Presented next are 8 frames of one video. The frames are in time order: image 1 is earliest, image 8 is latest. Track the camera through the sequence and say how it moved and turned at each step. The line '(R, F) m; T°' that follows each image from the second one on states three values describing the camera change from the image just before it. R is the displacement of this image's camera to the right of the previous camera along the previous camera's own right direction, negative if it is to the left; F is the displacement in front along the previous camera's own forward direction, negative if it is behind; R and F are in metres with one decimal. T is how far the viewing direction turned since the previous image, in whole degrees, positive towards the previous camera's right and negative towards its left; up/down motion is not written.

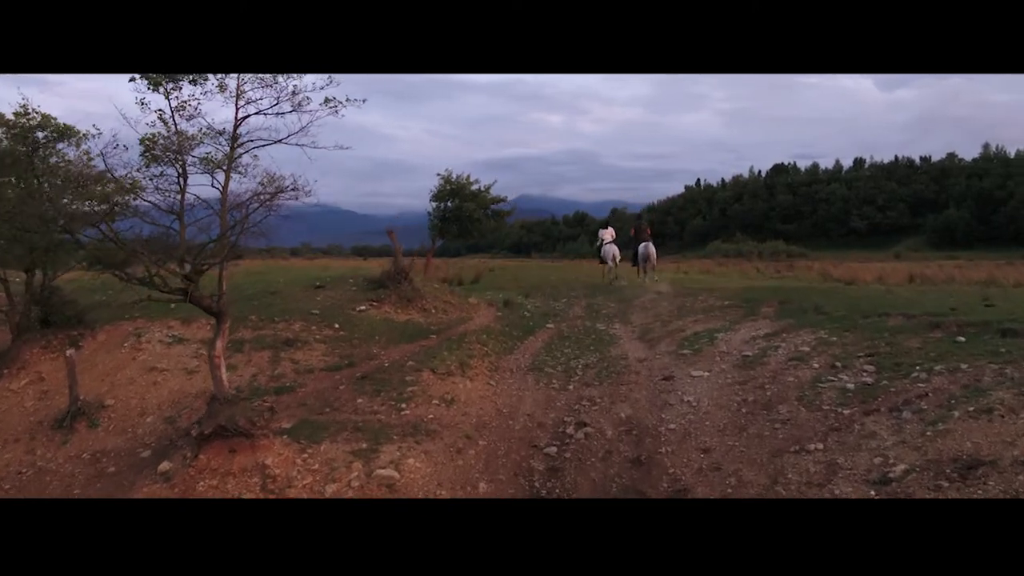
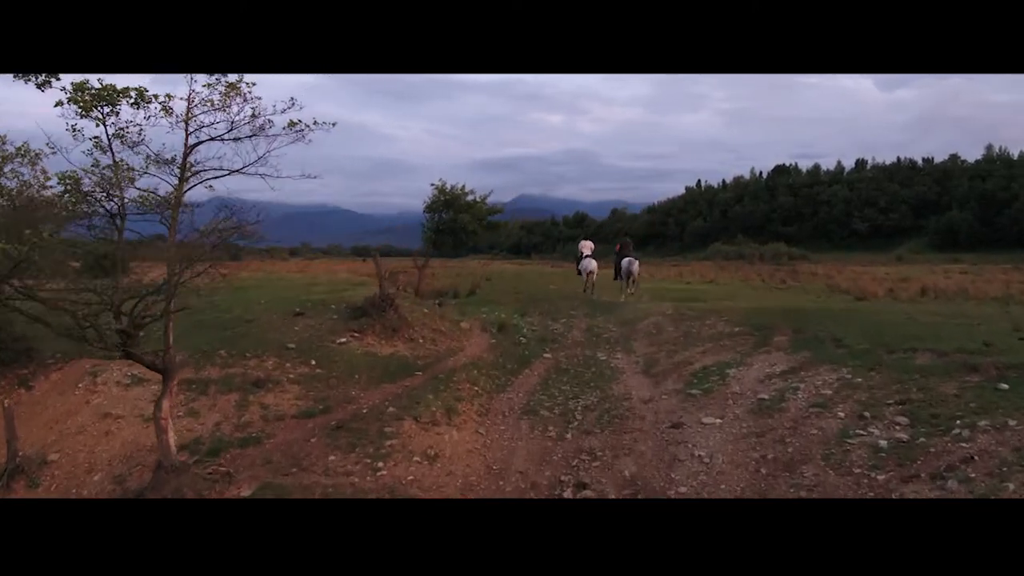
(+0.1, +1.0) m; 0°
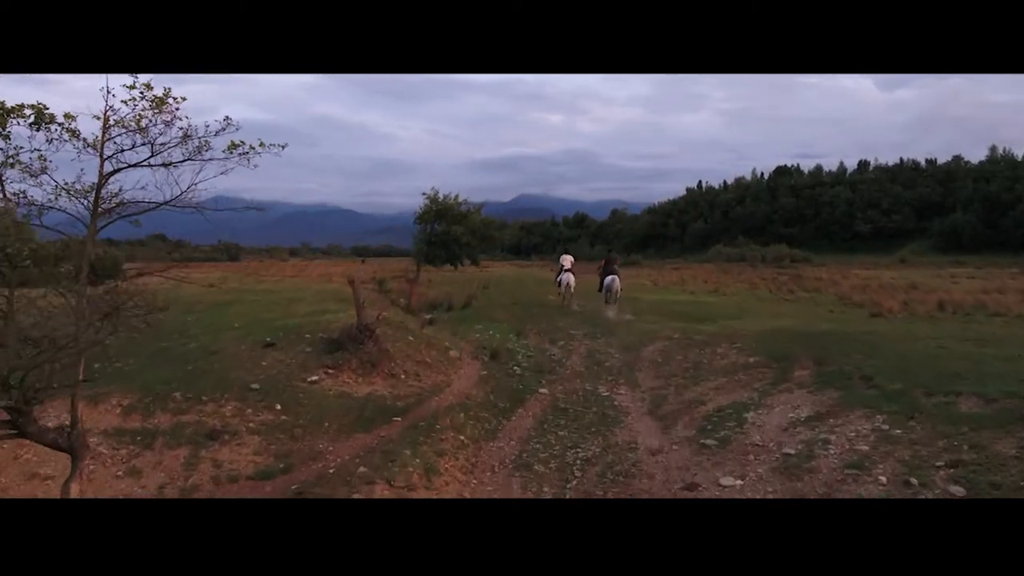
(+0.1, +1.2) m; 0°
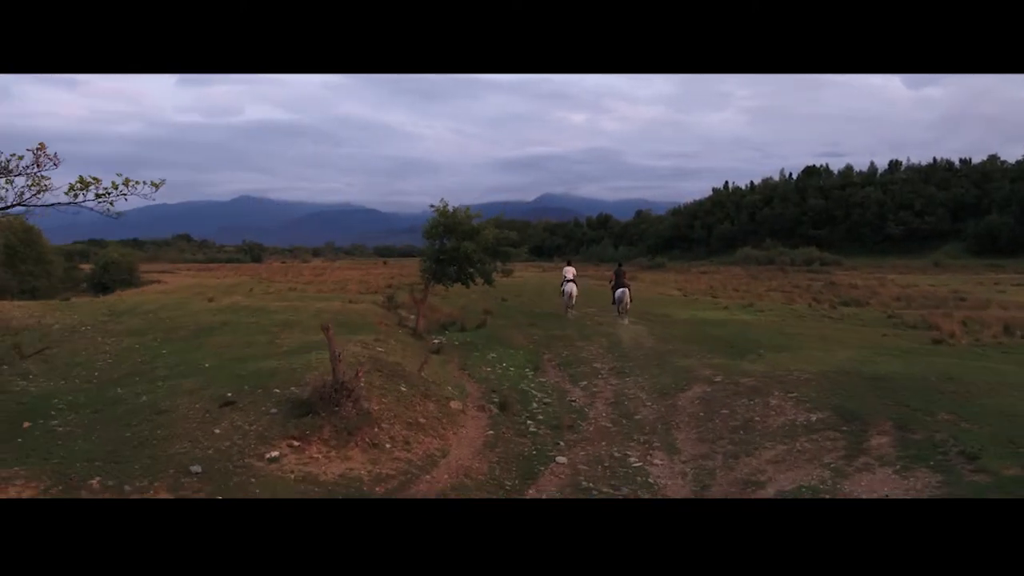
(+0.1, +2.2) m; -1°
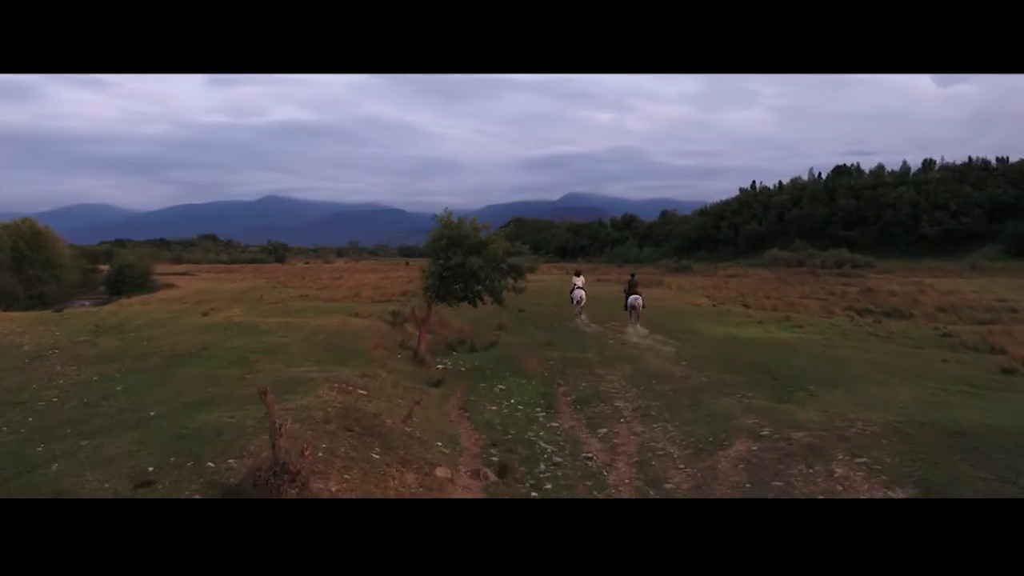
(+0.2, +2.2) m; -2°
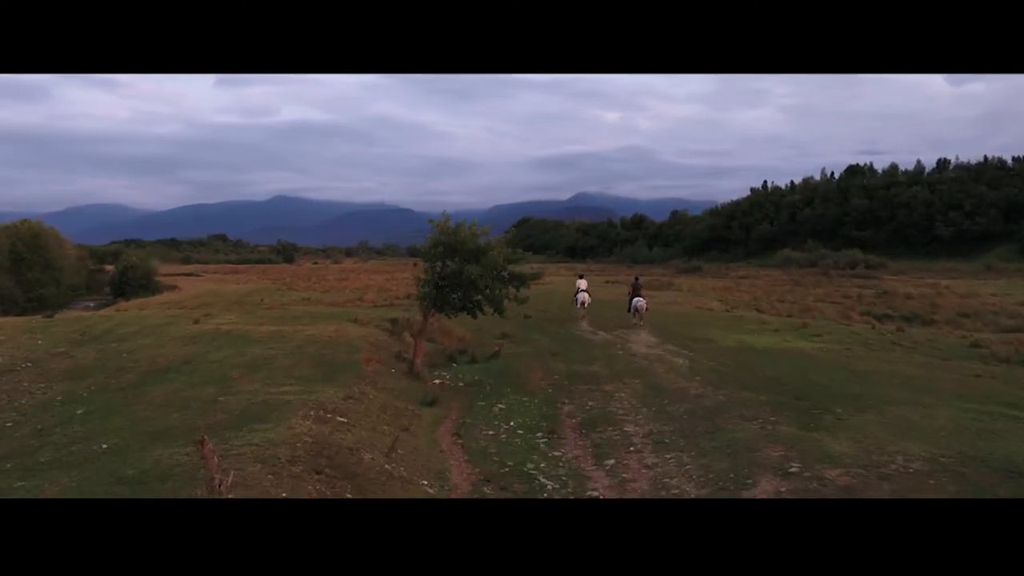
(+0.1, +1.2) m; -1°
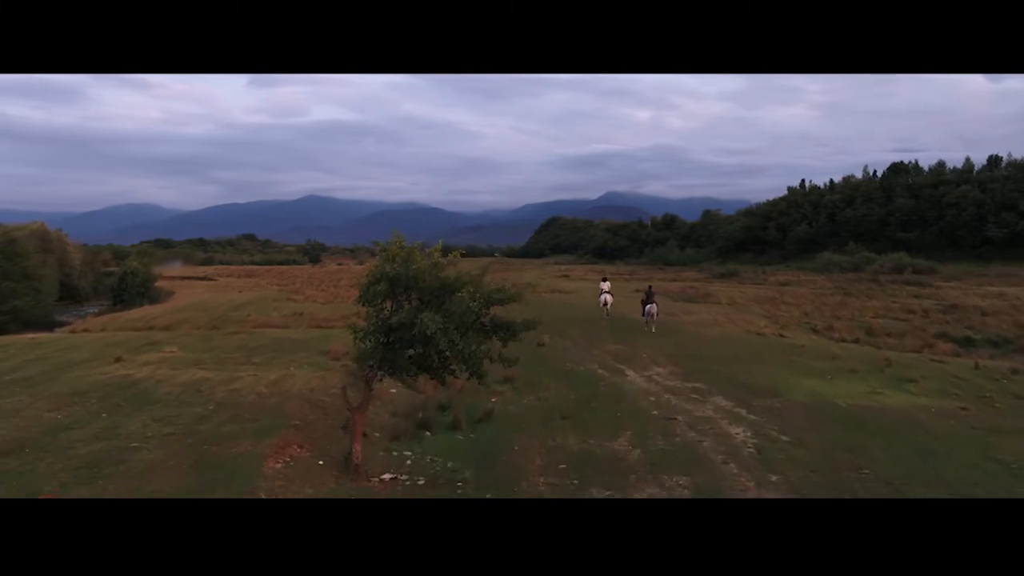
(+0.6, +5.7) m; -2°
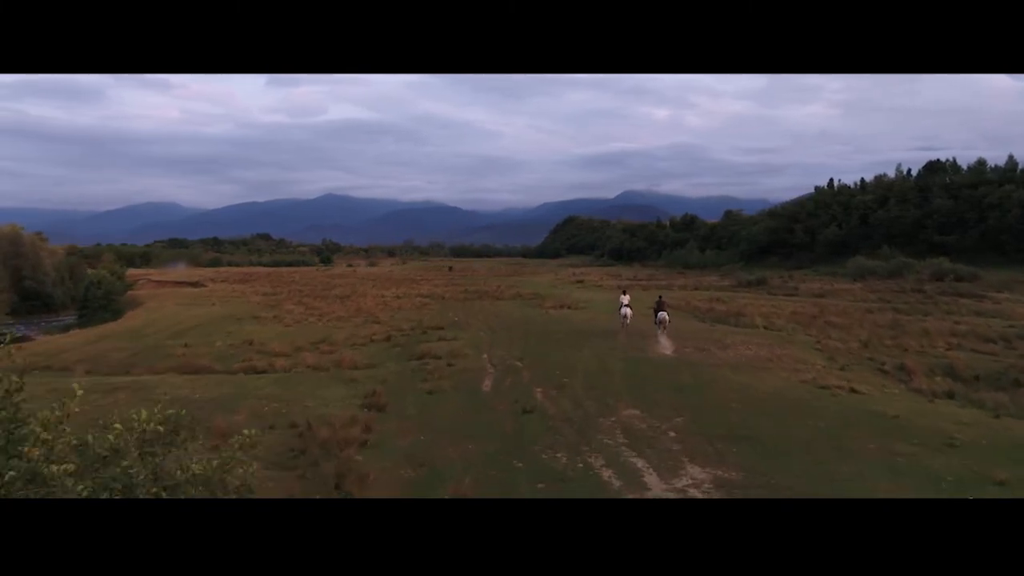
(+0.9, +7.7) m; -1°
